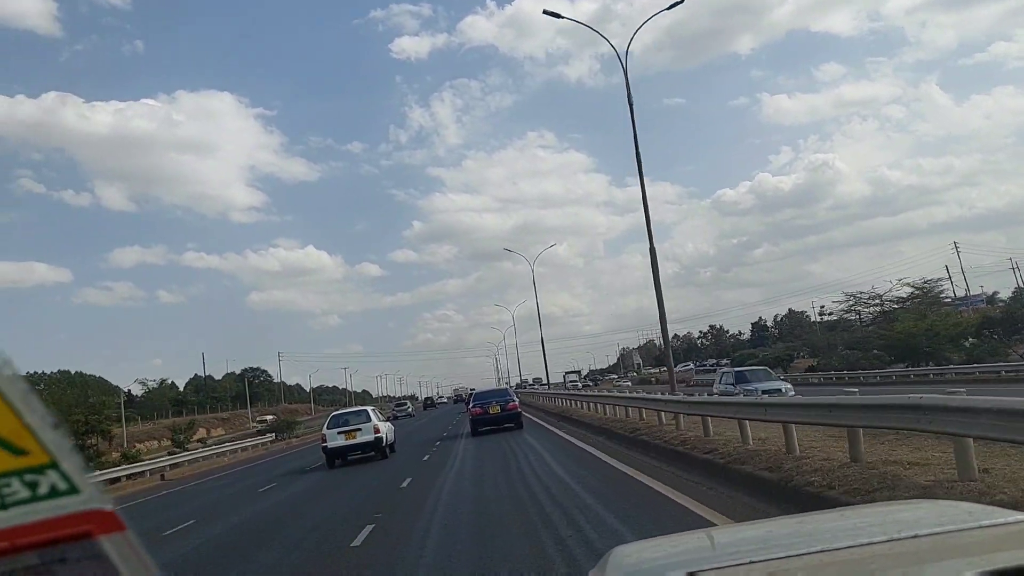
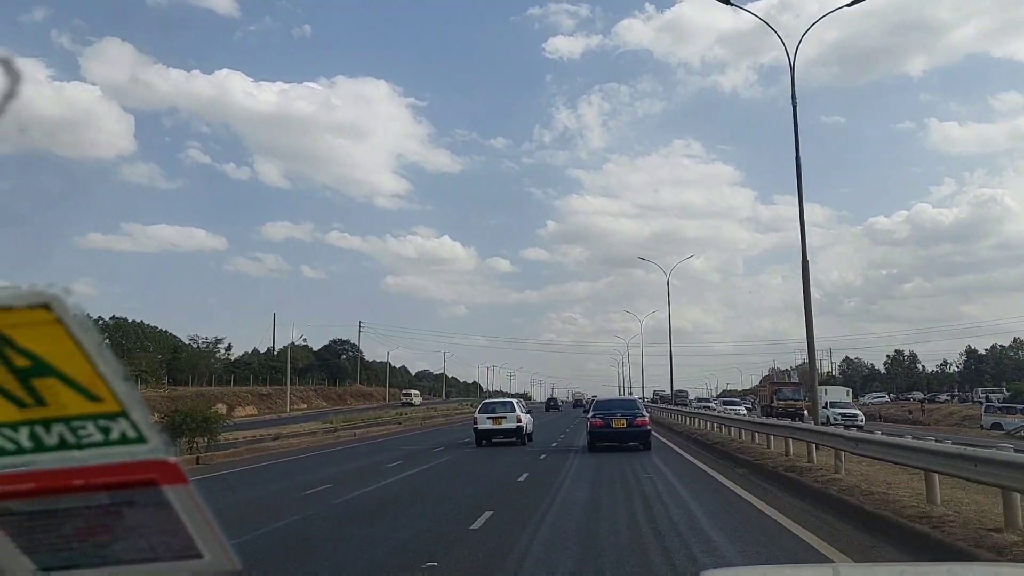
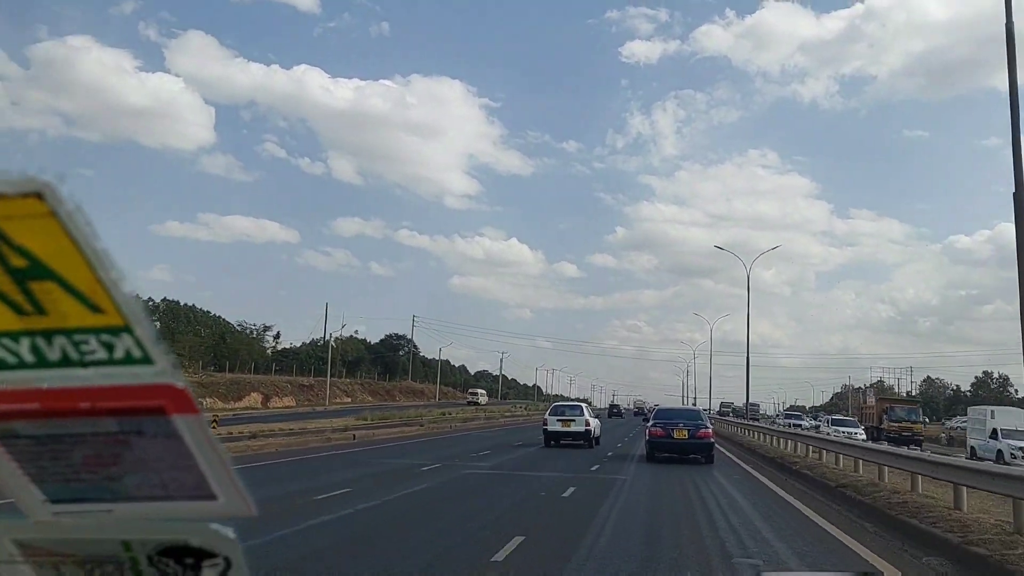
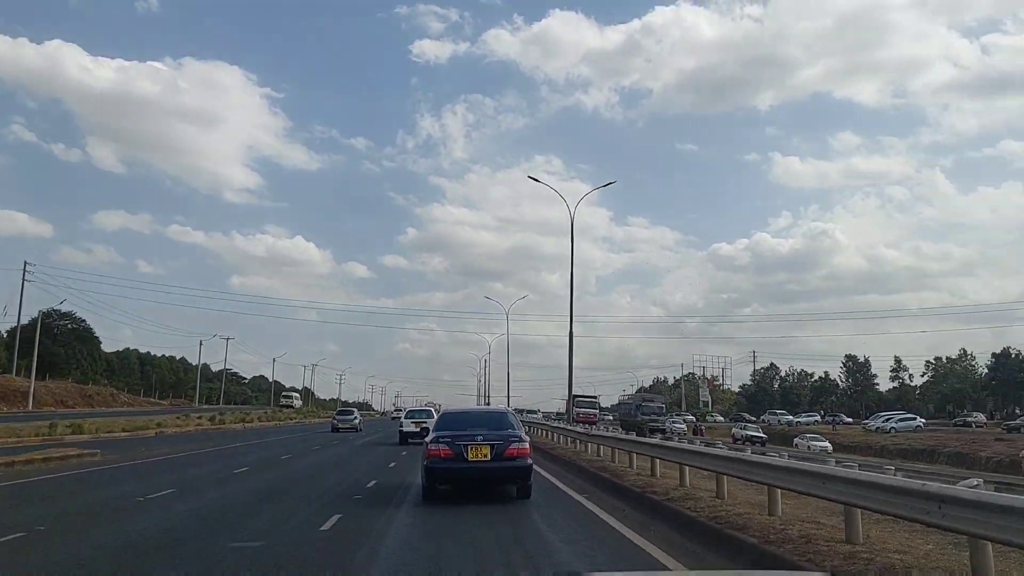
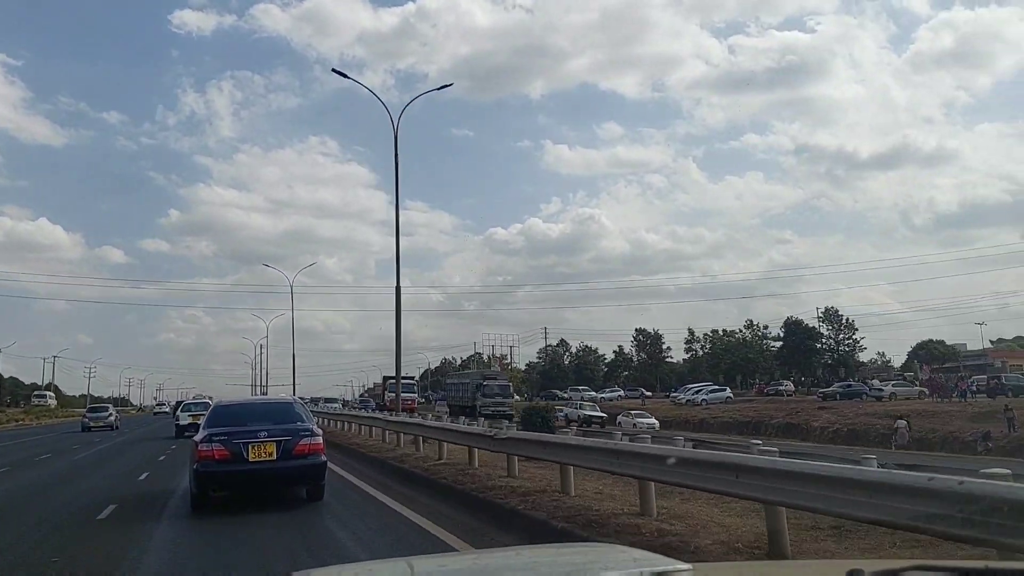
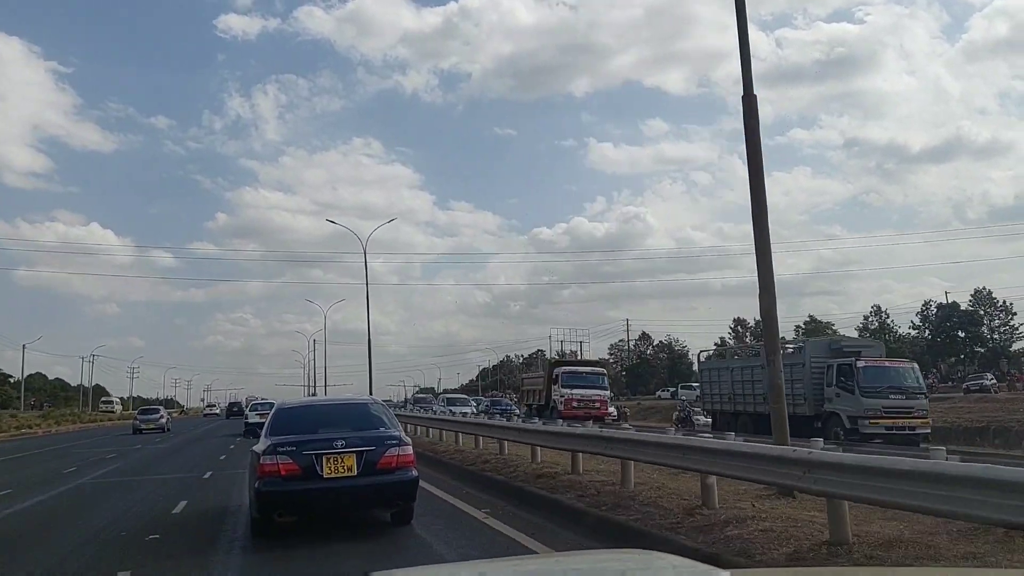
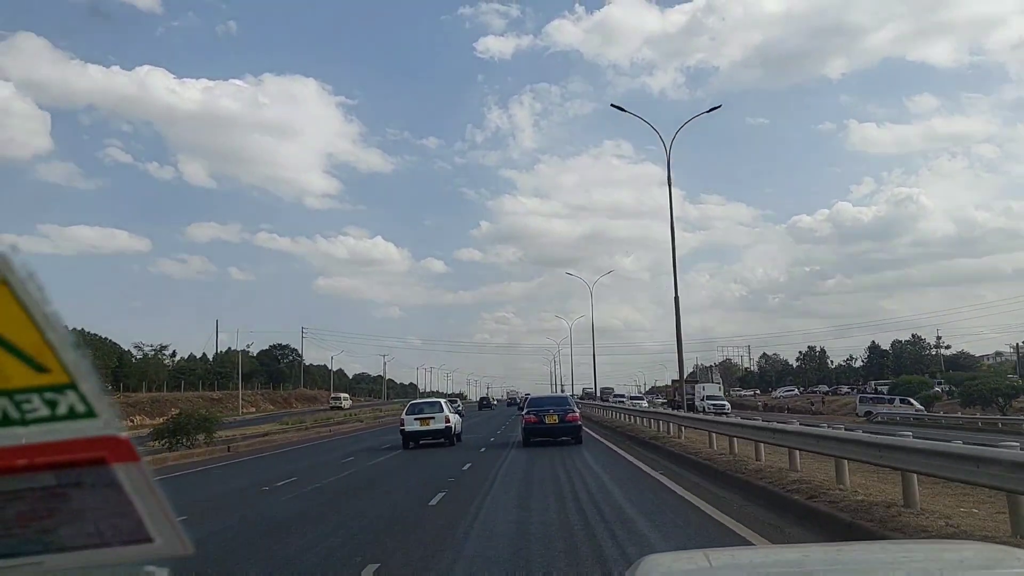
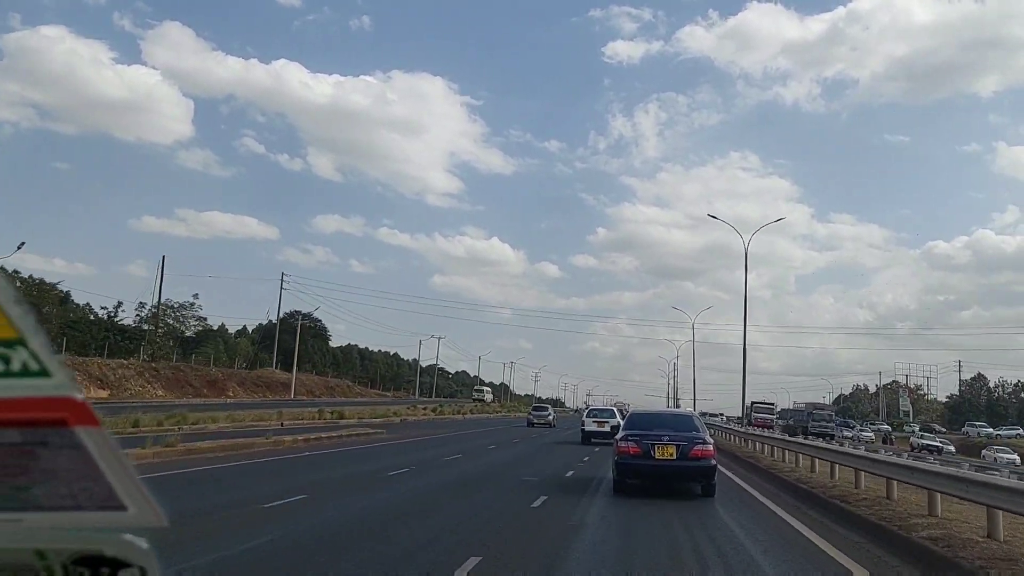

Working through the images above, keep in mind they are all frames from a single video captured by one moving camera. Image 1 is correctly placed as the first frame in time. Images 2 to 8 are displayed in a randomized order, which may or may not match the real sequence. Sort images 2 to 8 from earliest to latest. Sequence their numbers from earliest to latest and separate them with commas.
7, 2, 3, 8, 4, 5, 6
